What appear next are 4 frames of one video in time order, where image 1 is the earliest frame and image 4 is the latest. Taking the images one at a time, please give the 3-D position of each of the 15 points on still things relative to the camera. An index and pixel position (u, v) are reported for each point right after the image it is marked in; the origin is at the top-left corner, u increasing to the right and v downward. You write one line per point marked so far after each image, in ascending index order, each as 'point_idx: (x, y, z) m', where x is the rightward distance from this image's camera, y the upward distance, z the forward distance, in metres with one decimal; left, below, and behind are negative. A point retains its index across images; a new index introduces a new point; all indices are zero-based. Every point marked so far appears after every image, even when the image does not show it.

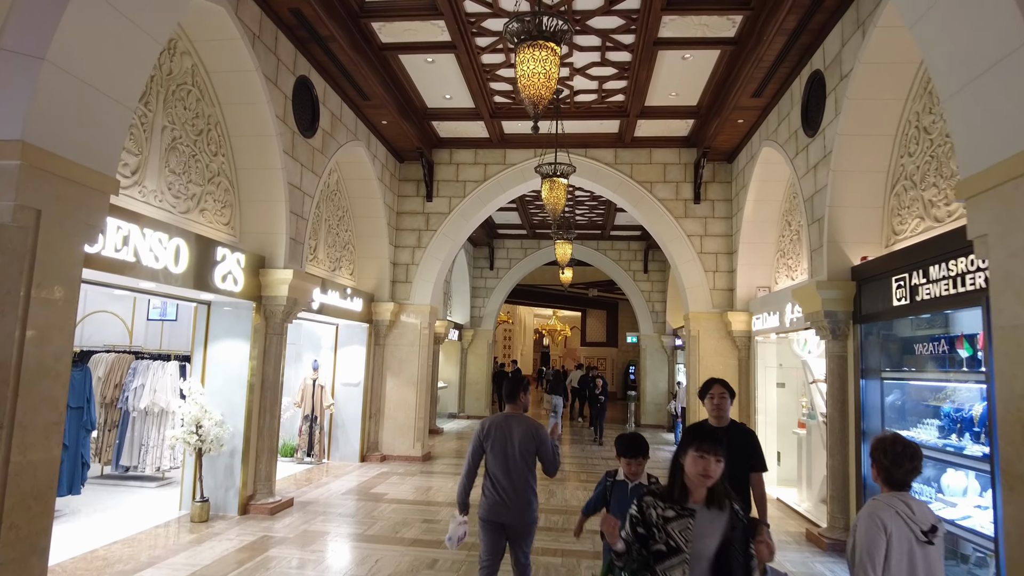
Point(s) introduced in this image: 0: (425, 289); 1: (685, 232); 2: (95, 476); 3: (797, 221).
0: (-1.2, 0.0, +8.8) m
1: (+2.3, +0.7, +8.5) m
2: (-4.2, -1.9, +6.5) m
3: (+3.2, +0.7, +7.2) m
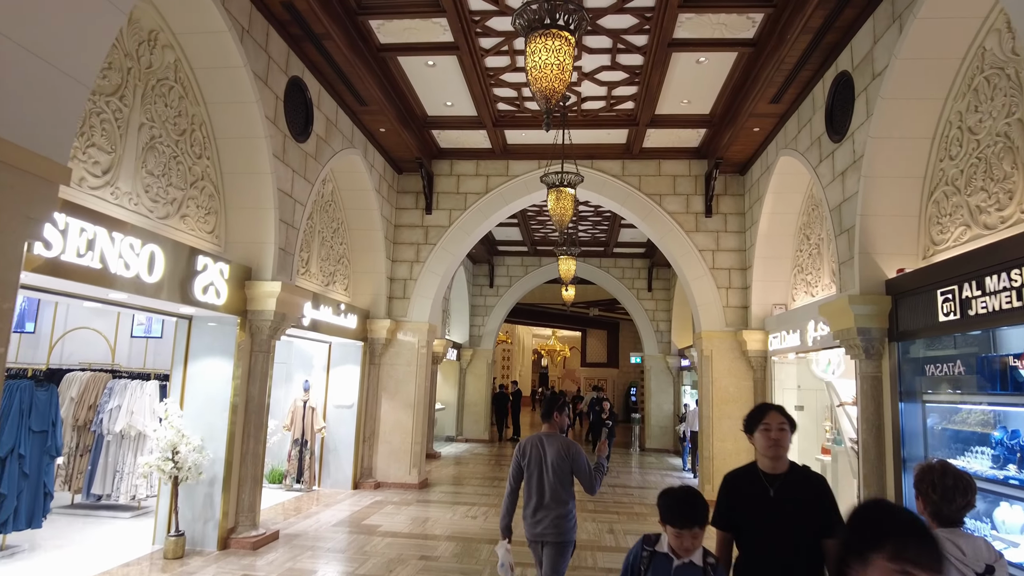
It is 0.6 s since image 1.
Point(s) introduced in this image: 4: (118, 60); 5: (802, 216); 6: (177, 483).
0: (-1.2, -0.2, +8.4) m
1: (+2.3, +0.5, +8.2) m
2: (-4.2, -2.0, +6.0) m
3: (+3.2, +0.6, +6.8) m
4: (-2.5, +1.4, +4.0) m
5: (+3.3, +0.8, +7.2) m
6: (-2.5, -1.5, +4.8) m
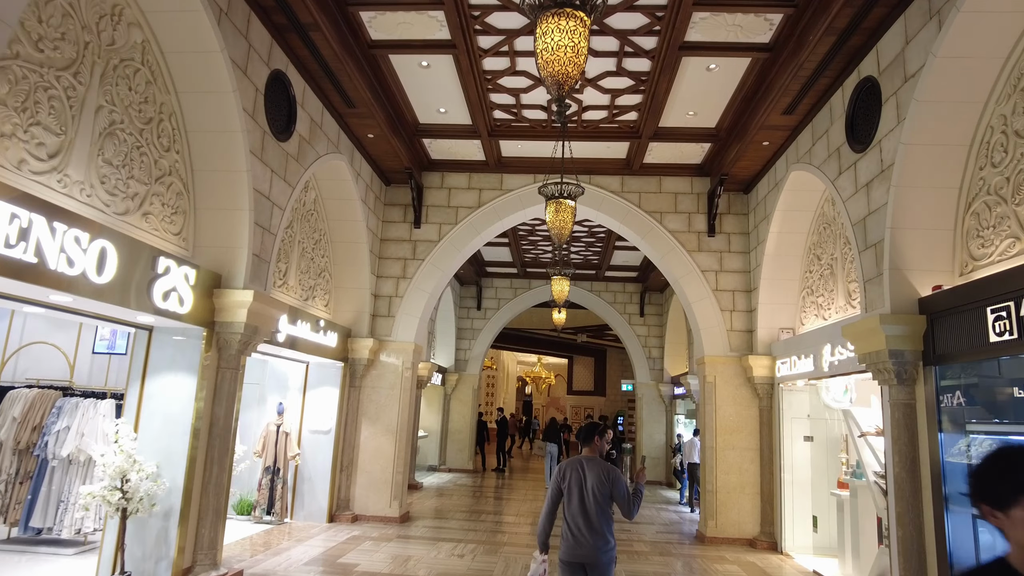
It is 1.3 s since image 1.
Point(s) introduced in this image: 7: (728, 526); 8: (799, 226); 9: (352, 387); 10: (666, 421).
0: (-1.3, -0.5, +7.9) m
1: (+2.2, +0.3, +7.8) m
2: (-4.2, -2.1, +5.3) m
3: (+3.2, +0.3, +6.5) m
4: (-2.4, +1.4, +3.6) m
5: (+3.2, +0.6, +6.9) m
6: (-2.5, -1.5, +4.2) m
7: (+2.4, -2.7, +7.2) m
8: (+3.1, +0.7, +7.0) m
9: (-1.9, -1.2, +7.7) m
10: (+3.2, -2.7, +13.2) m
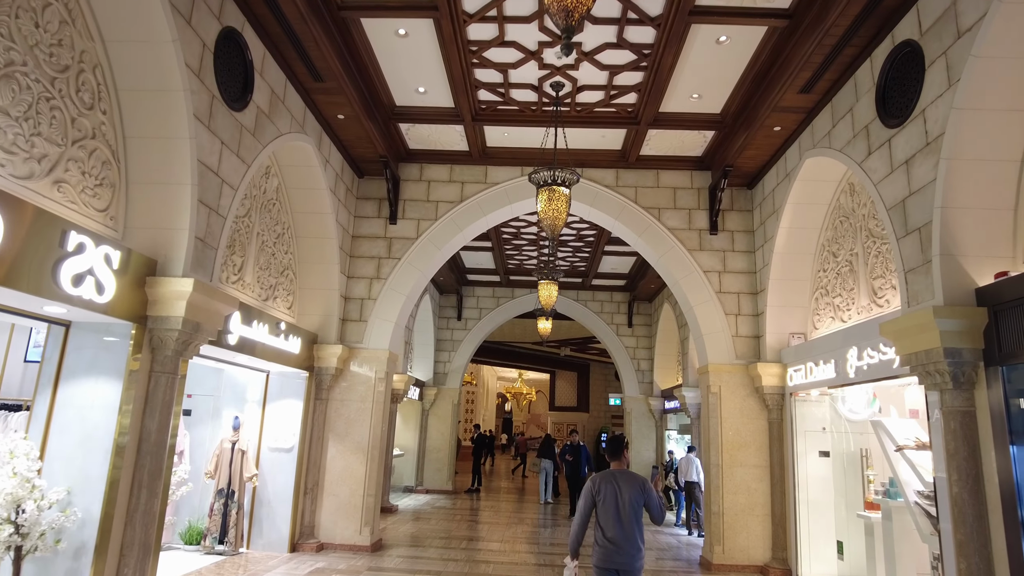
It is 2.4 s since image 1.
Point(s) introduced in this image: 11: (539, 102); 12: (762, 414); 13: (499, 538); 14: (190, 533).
0: (-1.4, -0.5, +7.2) m
1: (+2.1, +0.2, +7.1) m
2: (-4.3, -2.0, +4.4) m
3: (+3.1, +0.3, +5.9) m
4: (-2.4, +1.5, +2.8) m
5: (+3.1, +0.6, +6.3) m
6: (-2.6, -1.4, +3.4) m
7: (+2.3, -2.7, +6.5) m
8: (+3.0, +0.7, +6.4) m
9: (-2.1, -1.2, +6.9) m
10: (+2.8, -2.9, +12.5) m
11: (+0.3, +1.8, +6.3) m
12: (+2.6, -1.3, +6.8) m
13: (-0.2, -3.2, +8.1) m
14: (-3.2, -2.4, +6.4) m
